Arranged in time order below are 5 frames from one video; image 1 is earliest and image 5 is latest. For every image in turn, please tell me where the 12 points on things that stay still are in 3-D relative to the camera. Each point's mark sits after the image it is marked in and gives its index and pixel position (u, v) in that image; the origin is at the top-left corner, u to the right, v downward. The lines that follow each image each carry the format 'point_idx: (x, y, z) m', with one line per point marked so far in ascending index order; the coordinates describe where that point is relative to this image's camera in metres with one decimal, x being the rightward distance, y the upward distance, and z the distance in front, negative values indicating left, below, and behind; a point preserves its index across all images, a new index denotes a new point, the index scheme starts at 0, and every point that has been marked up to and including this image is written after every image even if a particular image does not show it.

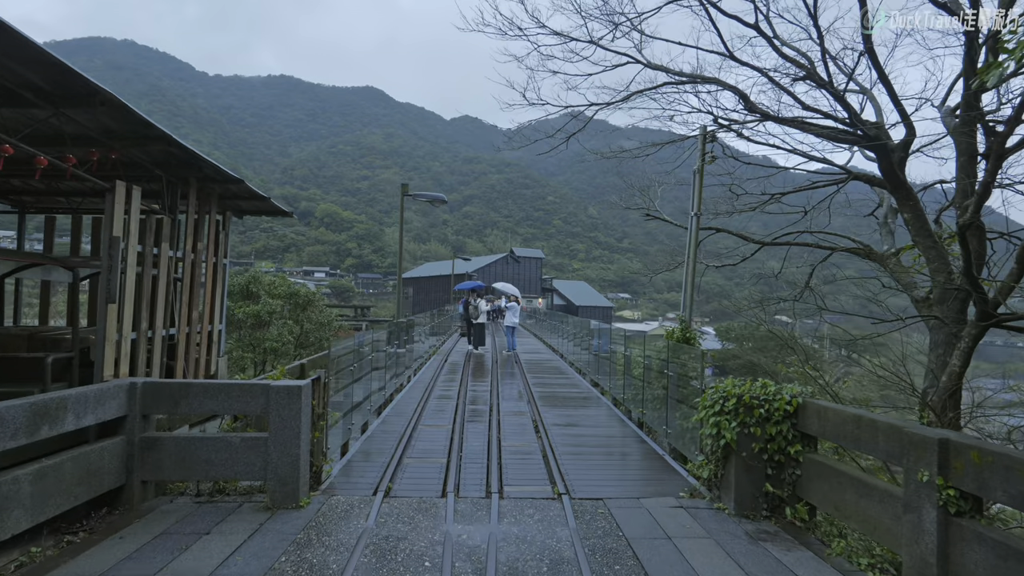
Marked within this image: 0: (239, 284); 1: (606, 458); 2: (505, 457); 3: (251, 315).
0: (-6.7, +0.1, +15.9) m
1: (+0.8, -1.5, +5.5) m
2: (0.0, -1.5, +5.5) m
3: (-6.1, -0.6, +15.0) m
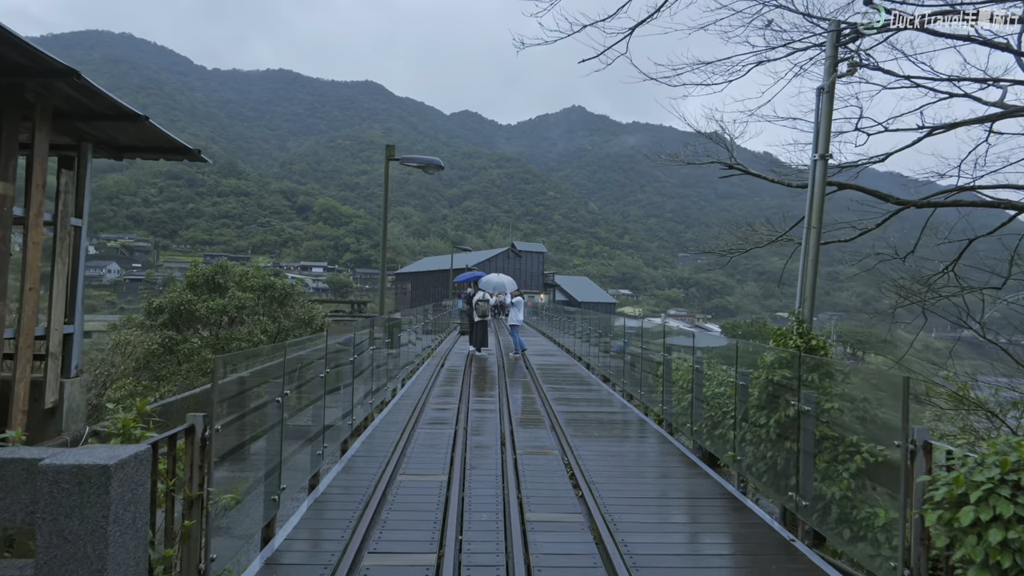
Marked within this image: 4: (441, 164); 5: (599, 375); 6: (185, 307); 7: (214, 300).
0: (-6.6, +0.3, +13.8) m
1: (+0.9, -1.4, +3.5) m
2: (+0.1, -1.4, +3.5) m
3: (-5.9, -0.5, +12.9) m
4: (-0.9, +1.5, +8.1) m
5: (+1.6, -1.6, +12.0) m
6: (-6.5, -0.4, +12.8) m
7: (-6.0, -0.3, +13.1) m
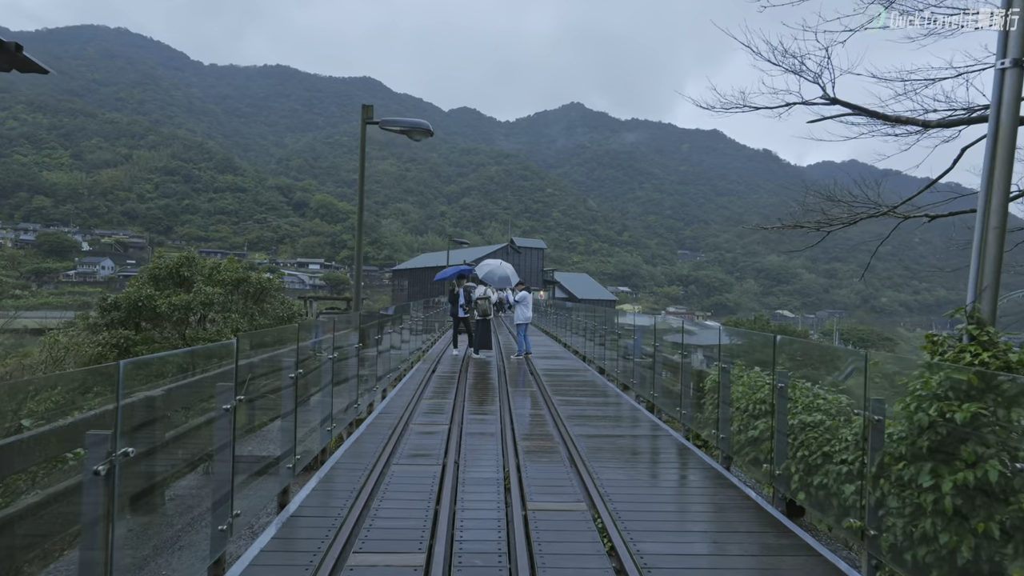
0: (-6.6, +0.4, +12.4) m
1: (+1.0, -1.3, +2.1) m
2: (+0.2, -1.3, +2.0) m
3: (-5.9, -0.3, +11.5) m
4: (-0.8, +1.6, +6.7) m
5: (+1.6, -1.5, +10.6) m
6: (-6.4, -0.2, +11.3) m
7: (-6.0, -0.1, +11.6) m
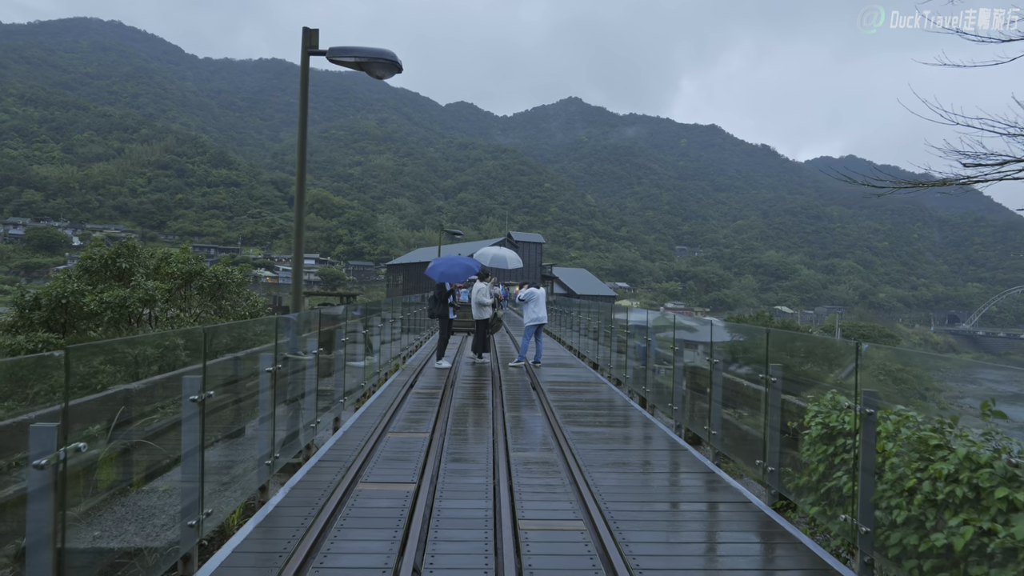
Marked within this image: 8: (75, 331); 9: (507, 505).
0: (-6.6, +0.5, +10.5) m
1: (+1.0, -1.3, +0.3) m
2: (+0.2, -1.3, +0.3) m
3: (-5.9, -0.3, +9.7) m
4: (-0.8, +1.7, +4.9) m
5: (+1.6, -1.4, +8.9) m
6: (-6.5, -0.2, +9.5) m
7: (-6.0, -0.1, +9.8) m
8: (-6.5, -0.6, +9.7) m
9: (0.0, -1.5, +4.4) m
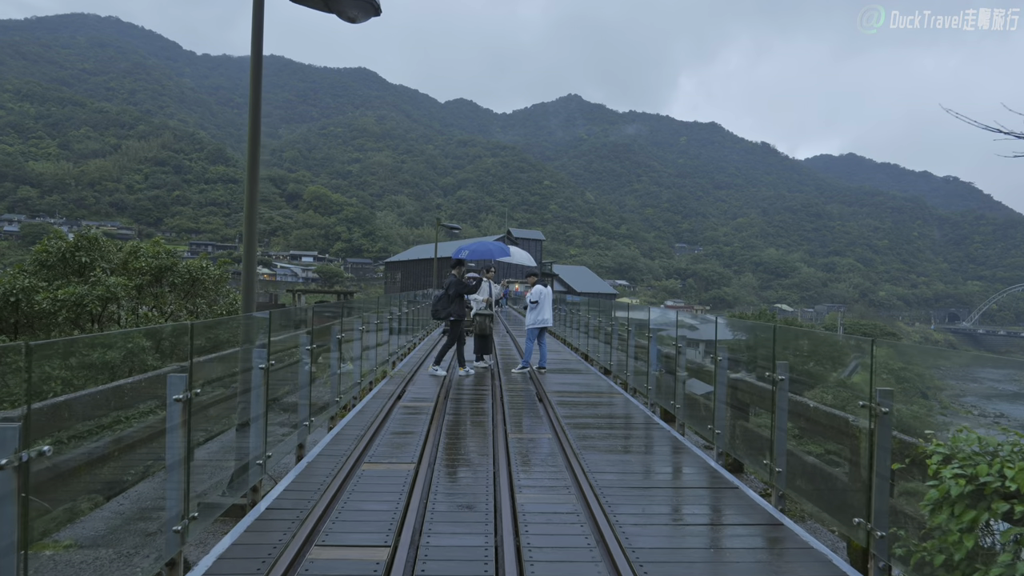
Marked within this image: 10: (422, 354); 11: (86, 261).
0: (-6.6, +0.6, +9.6) m
1: (+1.0, -1.3, -0.7) m
2: (+0.2, -1.3, -0.7) m
3: (-5.9, -0.2, +8.7) m
4: (-0.8, +1.7, +3.9) m
5: (+1.6, -1.4, +7.9) m
6: (-6.4, -0.1, +8.5) m
7: (-6.0, 0.0, +8.8) m
8: (-6.4, -0.6, +8.7) m
9: (0.0, -1.4, +3.4) m
10: (-1.7, -1.2, +12.5) m
11: (-6.1, +0.4, +9.5) m
